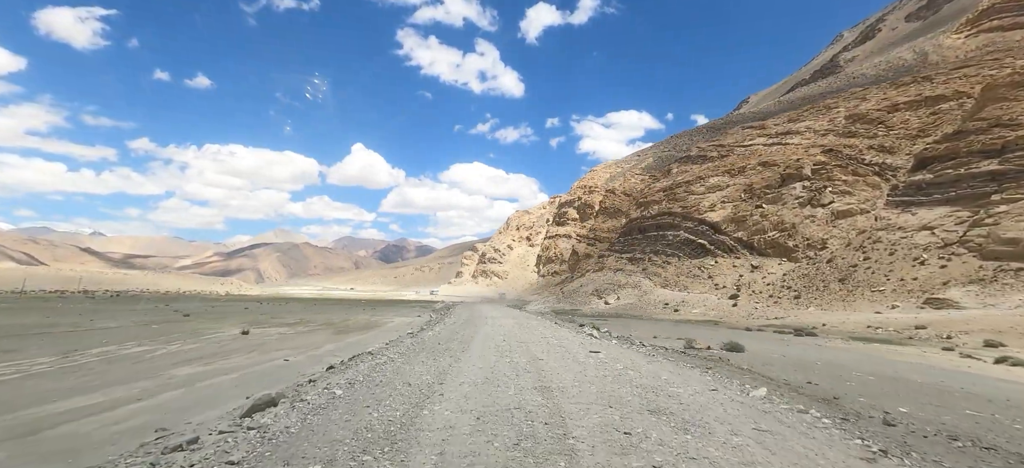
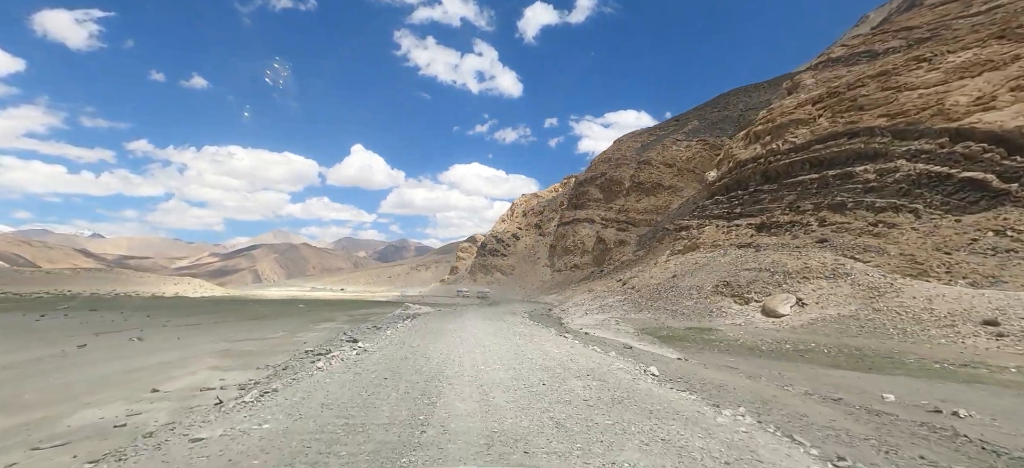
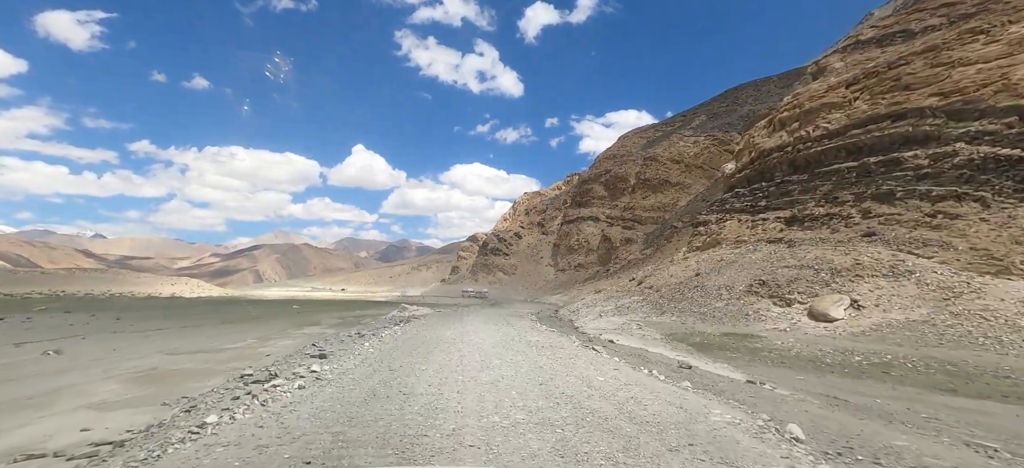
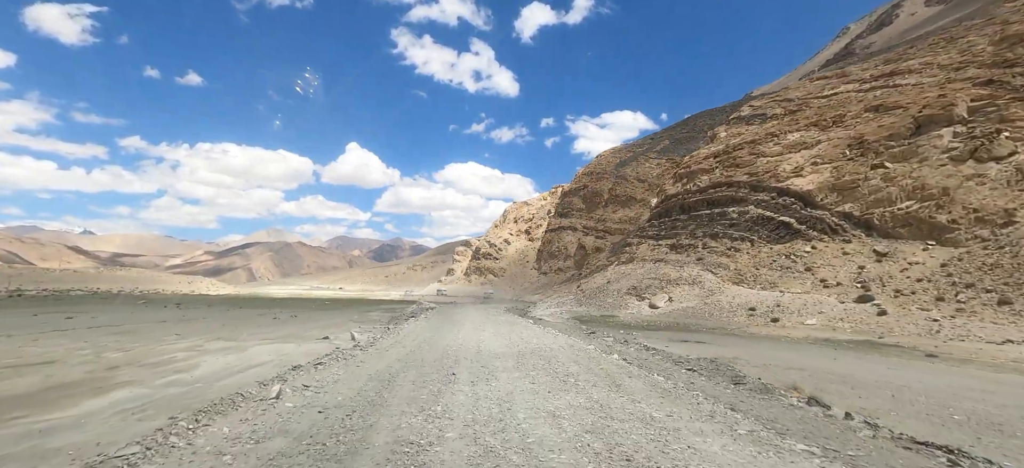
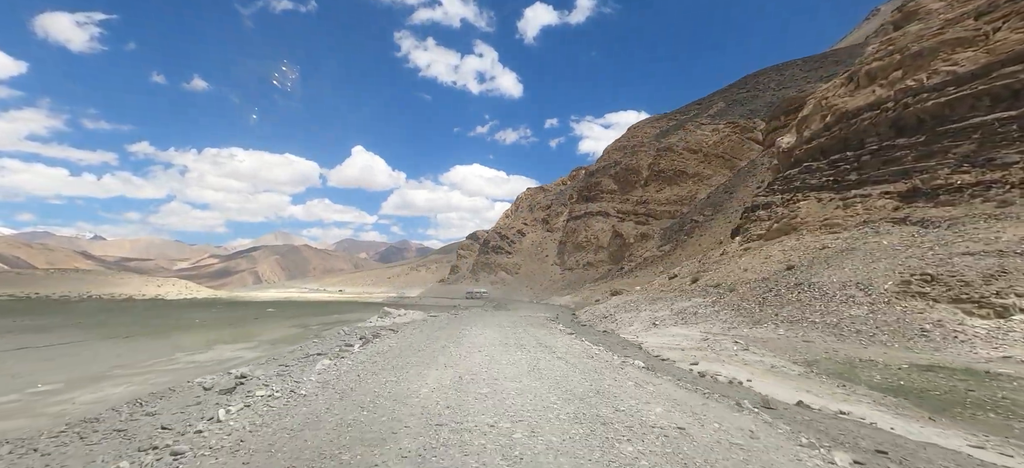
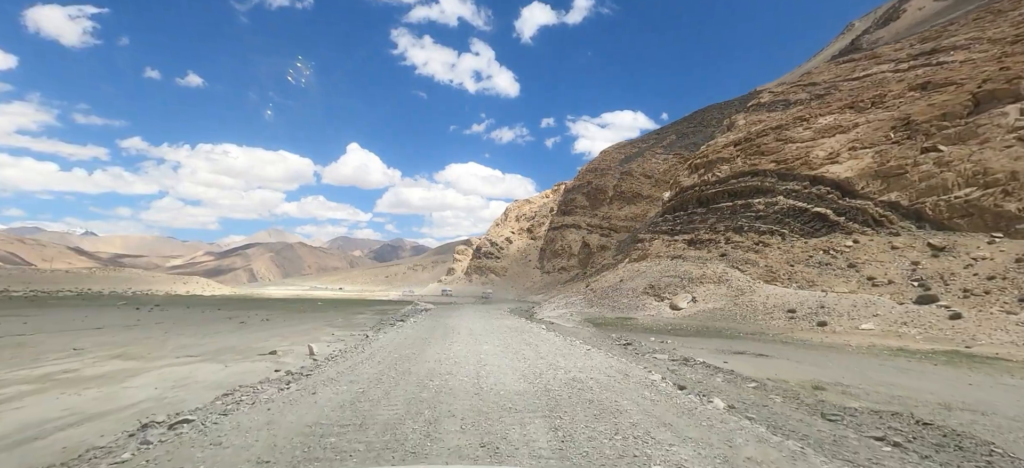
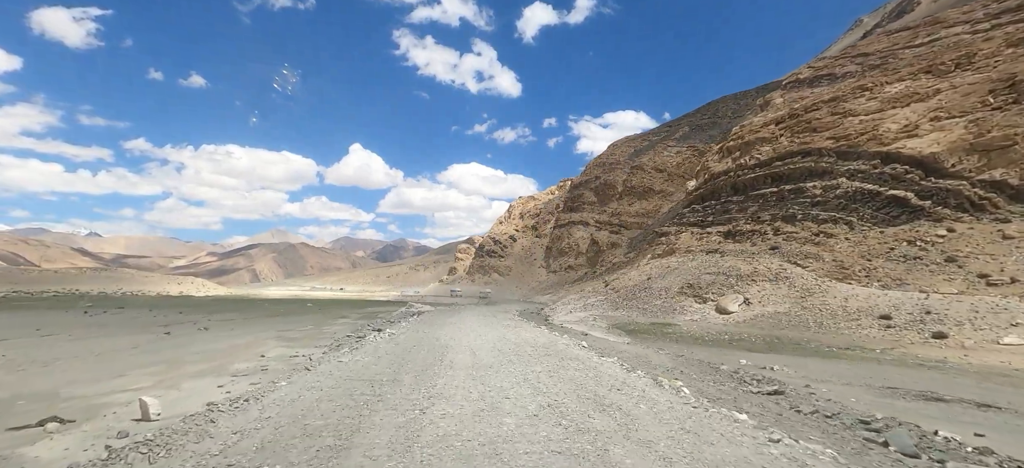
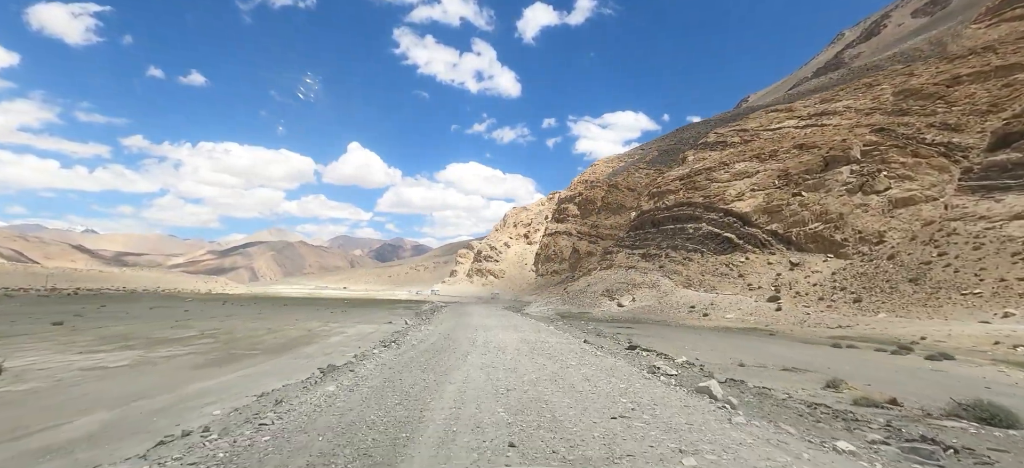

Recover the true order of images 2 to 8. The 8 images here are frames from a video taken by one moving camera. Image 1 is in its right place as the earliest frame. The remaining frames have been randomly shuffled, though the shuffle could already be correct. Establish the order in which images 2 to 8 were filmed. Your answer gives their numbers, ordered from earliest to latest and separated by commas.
8, 4, 6, 7, 2, 3, 5
